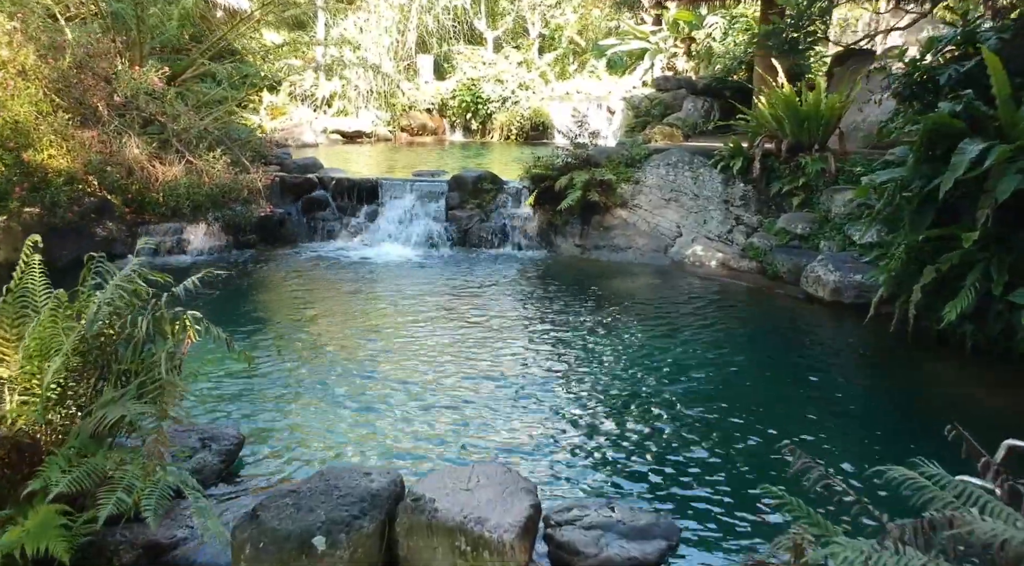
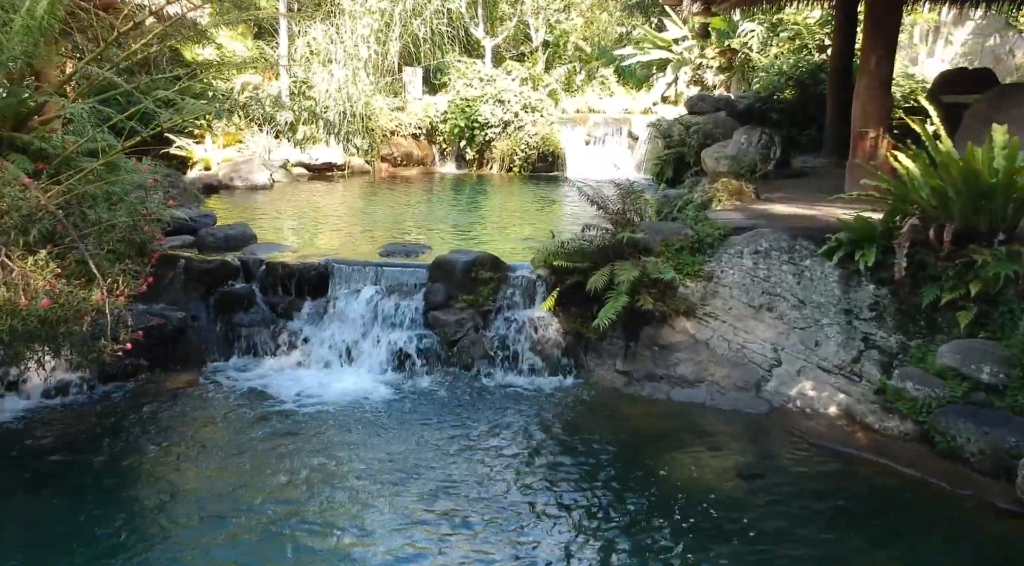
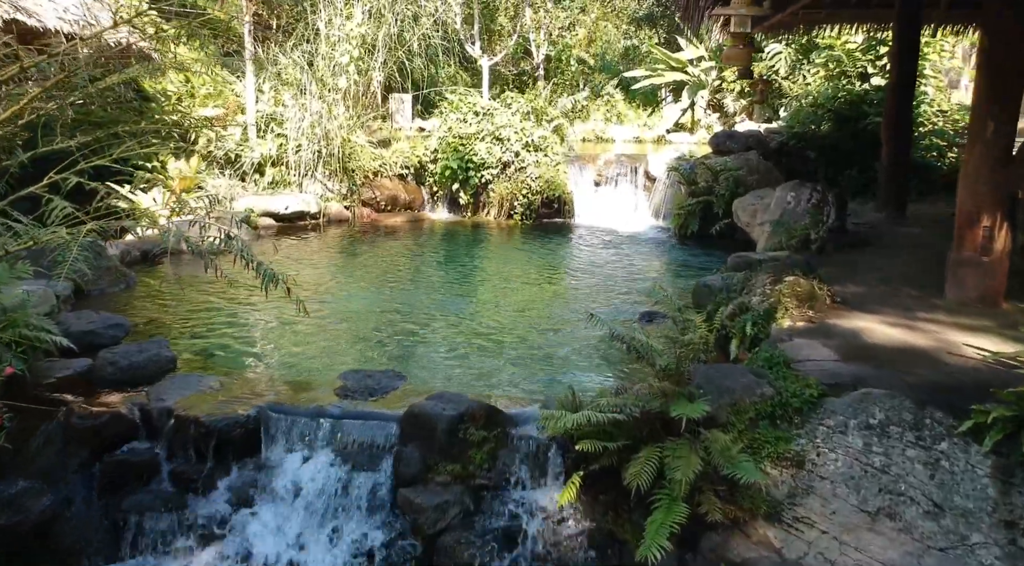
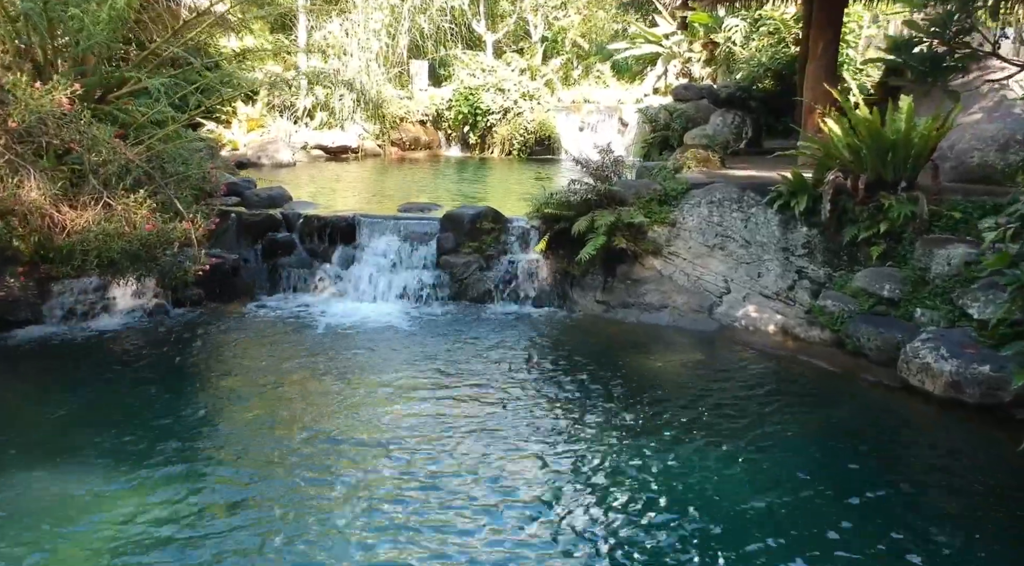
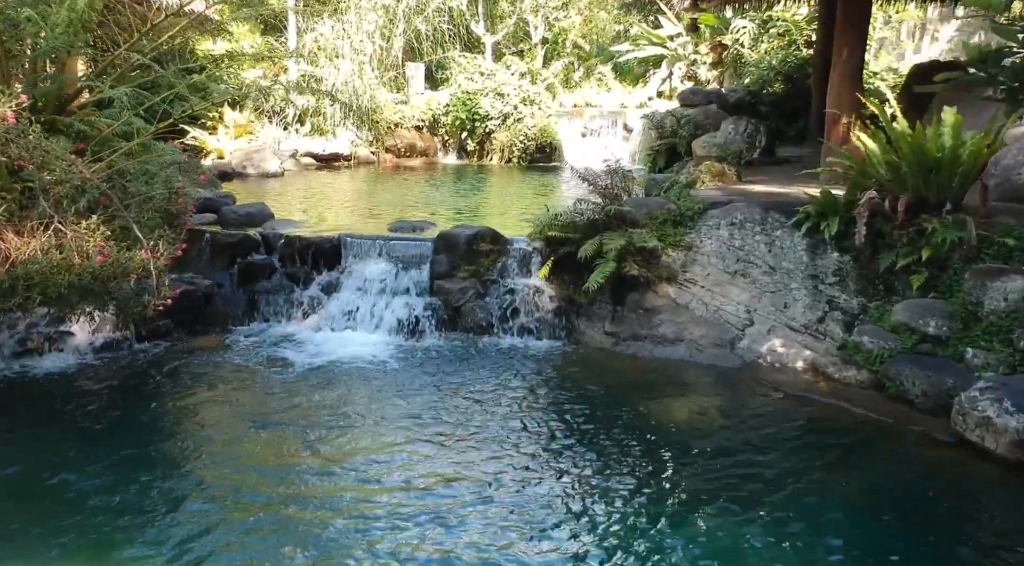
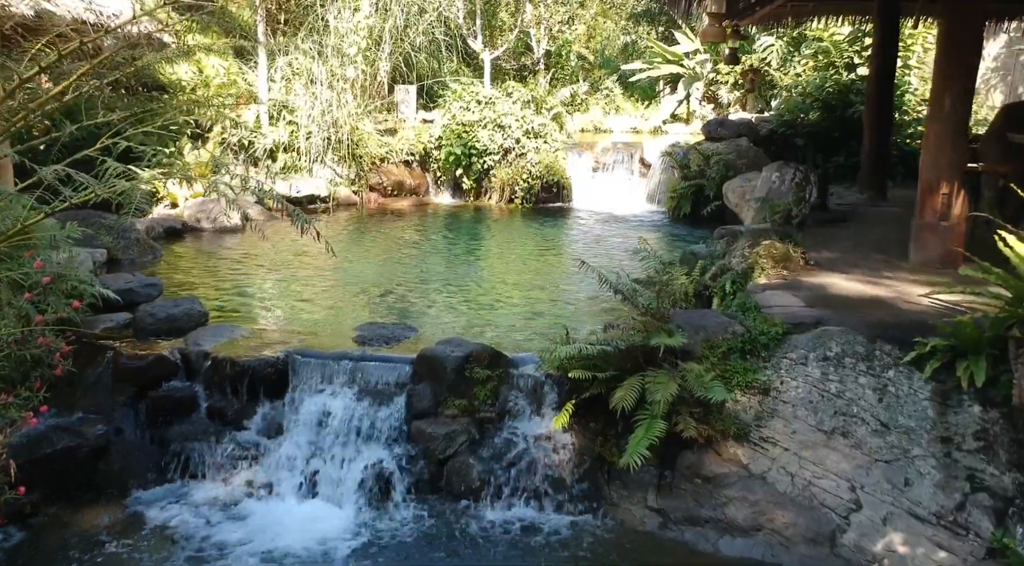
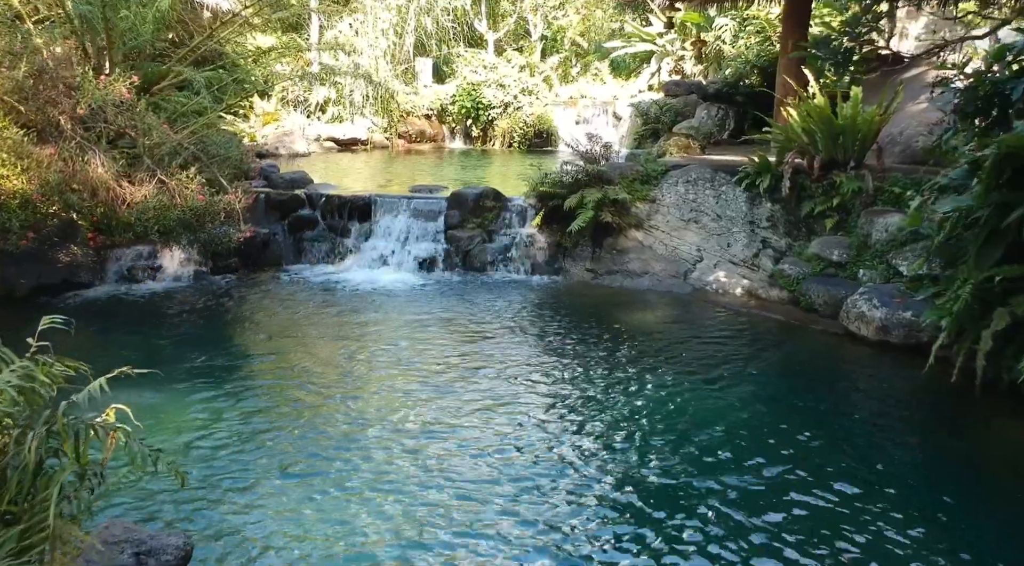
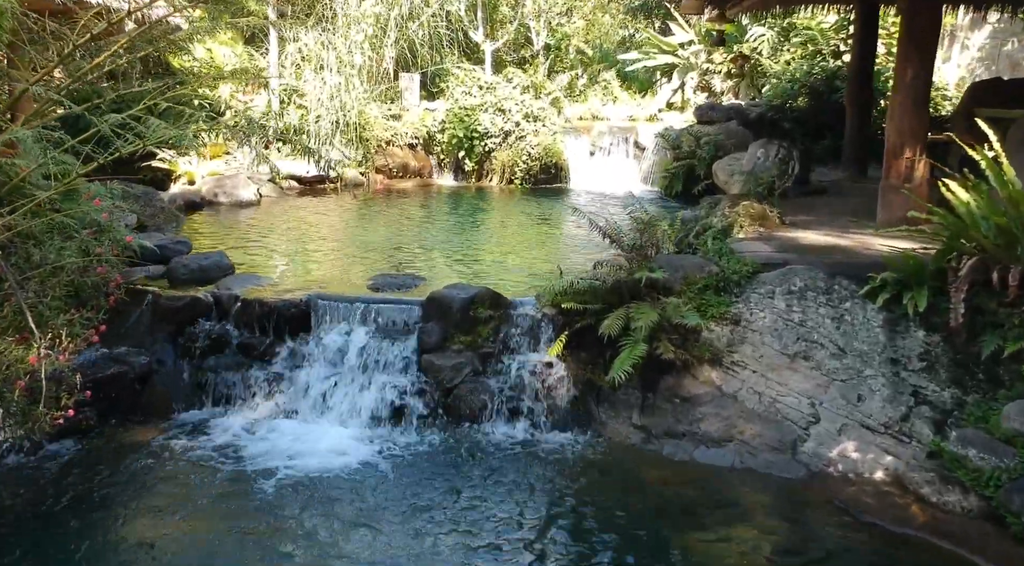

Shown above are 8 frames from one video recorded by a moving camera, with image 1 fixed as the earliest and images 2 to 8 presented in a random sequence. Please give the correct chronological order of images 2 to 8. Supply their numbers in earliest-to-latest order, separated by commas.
7, 4, 5, 2, 8, 6, 3
